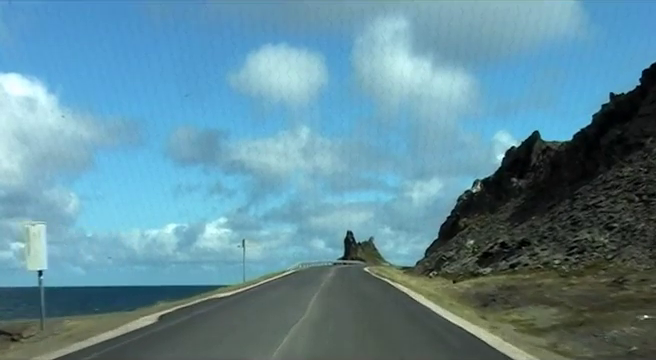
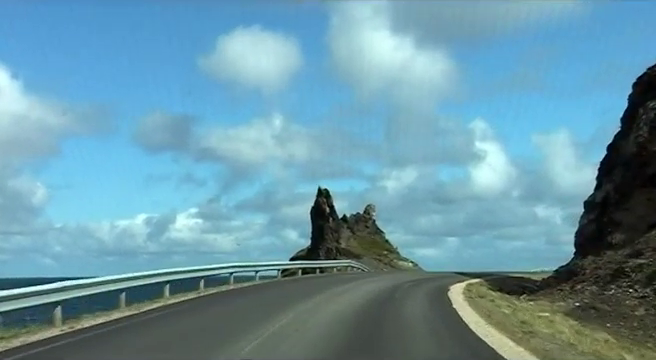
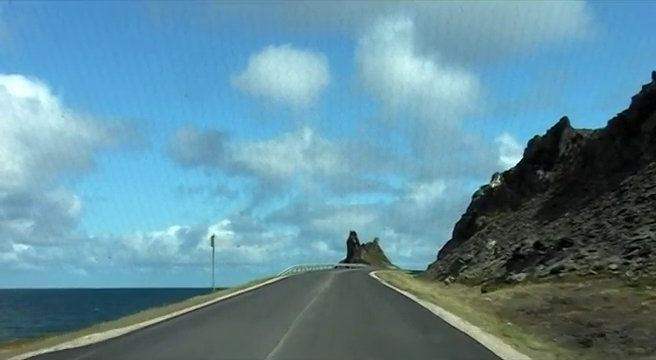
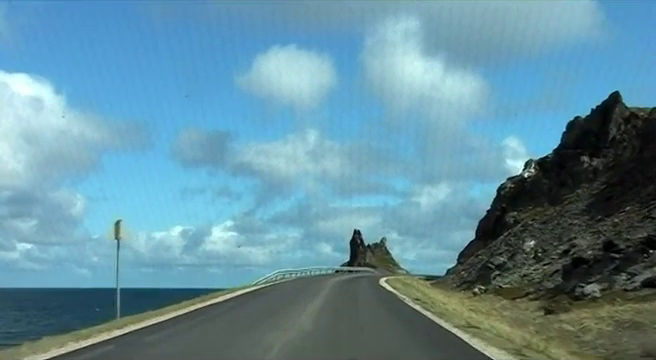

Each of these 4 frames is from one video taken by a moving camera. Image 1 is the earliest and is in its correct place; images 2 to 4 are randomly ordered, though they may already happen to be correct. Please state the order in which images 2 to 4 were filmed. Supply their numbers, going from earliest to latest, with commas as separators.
3, 4, 2
